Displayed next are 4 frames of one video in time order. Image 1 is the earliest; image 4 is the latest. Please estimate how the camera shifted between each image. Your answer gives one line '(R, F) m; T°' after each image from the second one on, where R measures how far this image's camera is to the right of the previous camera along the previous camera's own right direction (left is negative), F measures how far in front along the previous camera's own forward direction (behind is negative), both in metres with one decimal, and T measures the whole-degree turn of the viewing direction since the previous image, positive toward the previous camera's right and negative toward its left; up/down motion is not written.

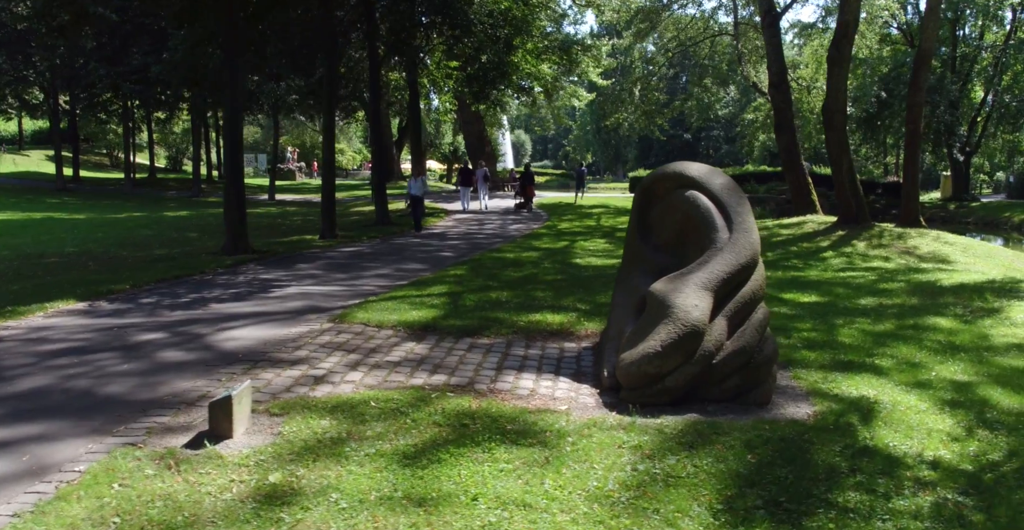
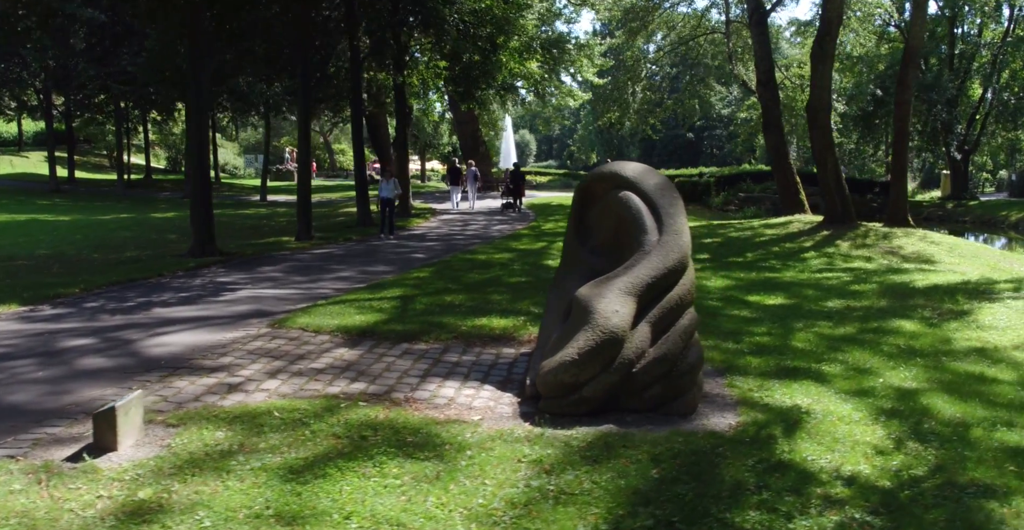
(+0.8, +0.3) m; -1°
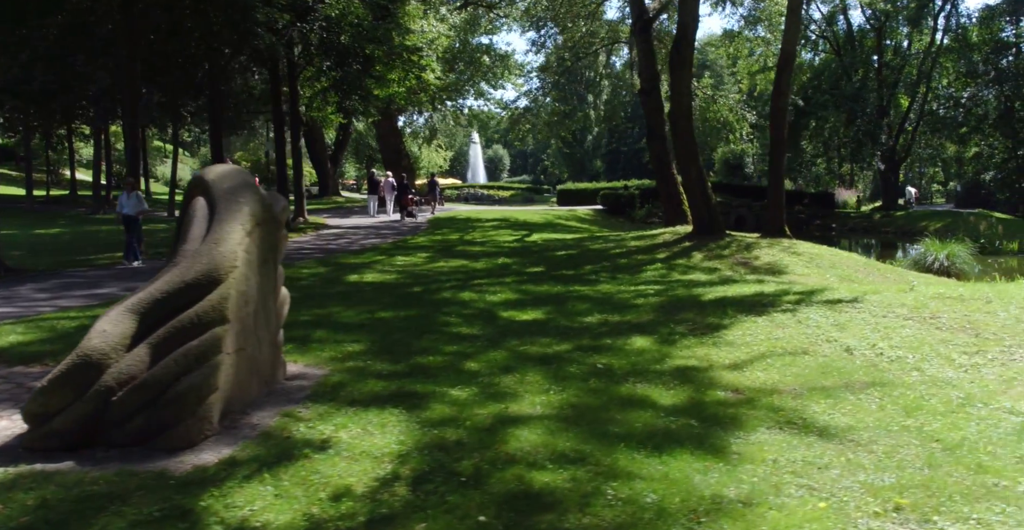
(+3.6, +0.9) m; -1°
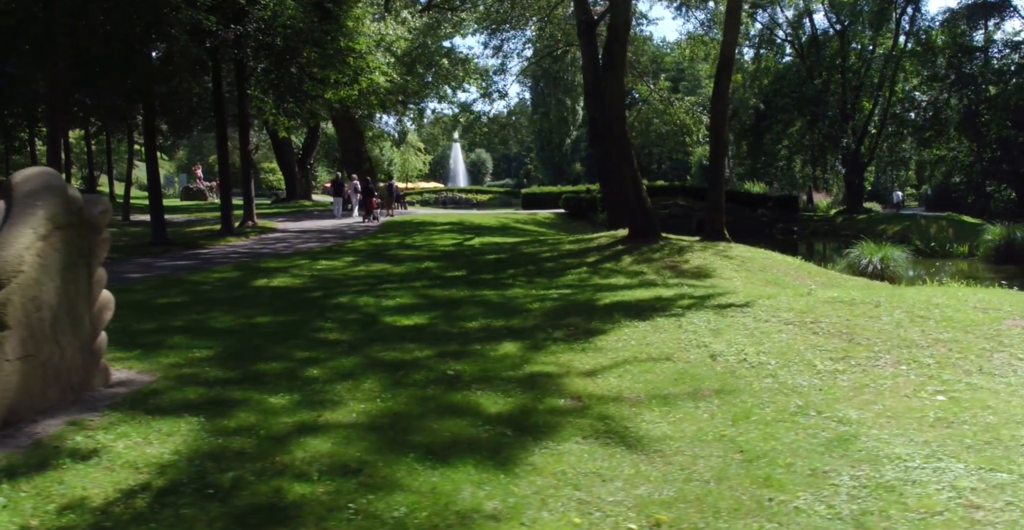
(+1.5, +0.2) m; 0°
